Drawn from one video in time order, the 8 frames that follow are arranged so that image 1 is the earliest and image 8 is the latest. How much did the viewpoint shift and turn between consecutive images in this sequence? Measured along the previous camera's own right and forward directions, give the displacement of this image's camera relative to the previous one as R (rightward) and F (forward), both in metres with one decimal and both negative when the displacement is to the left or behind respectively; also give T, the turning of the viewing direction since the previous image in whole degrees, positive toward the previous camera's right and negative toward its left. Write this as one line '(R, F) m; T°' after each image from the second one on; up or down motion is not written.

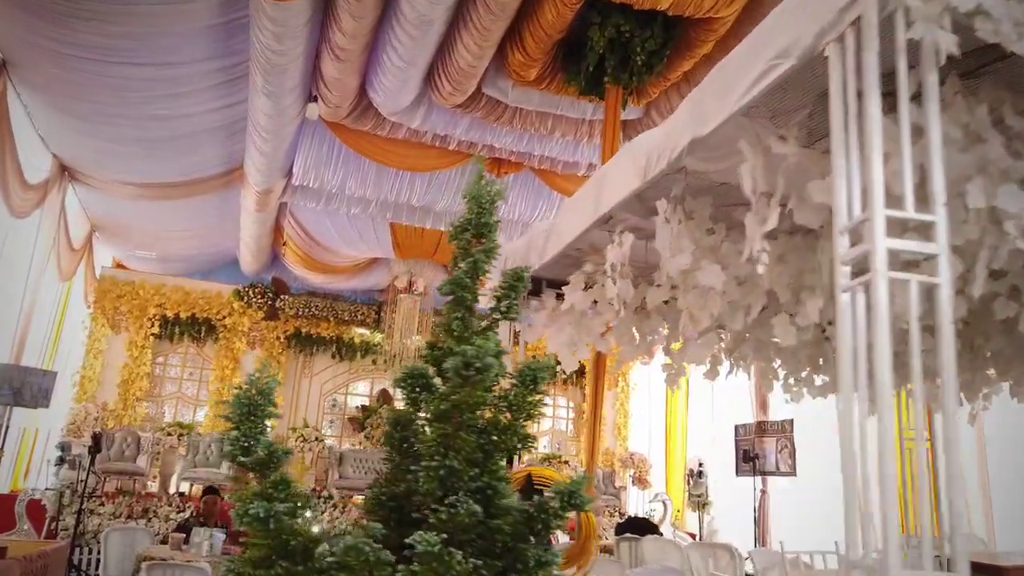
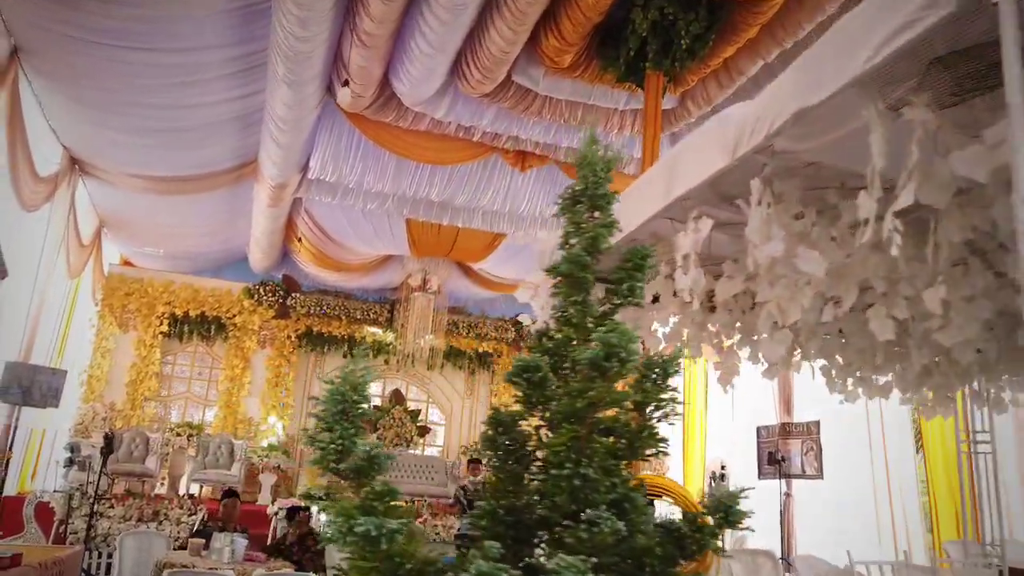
(-0.2, +0.2) m; 0°
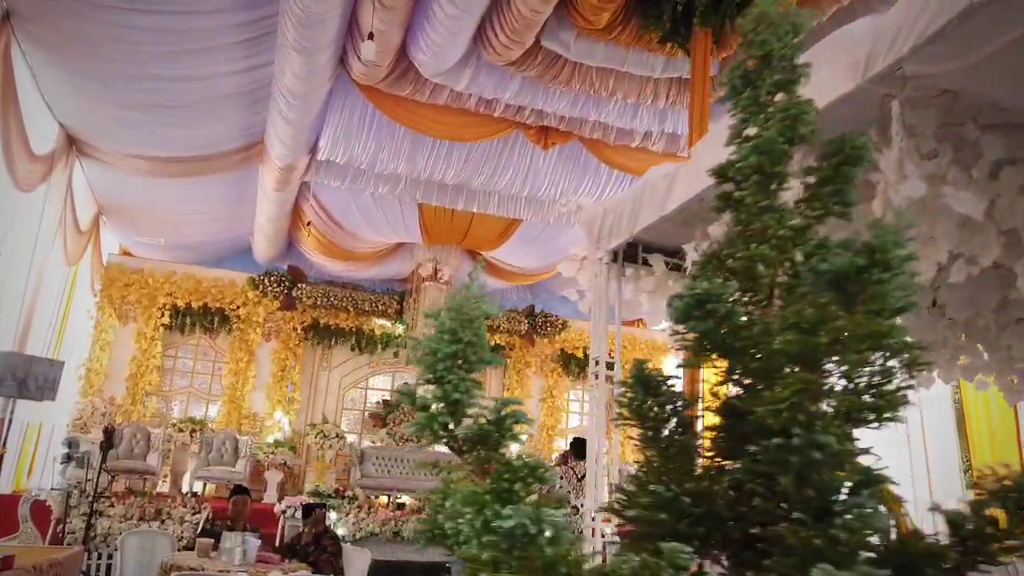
(-0.2, +0.4) m; 0°
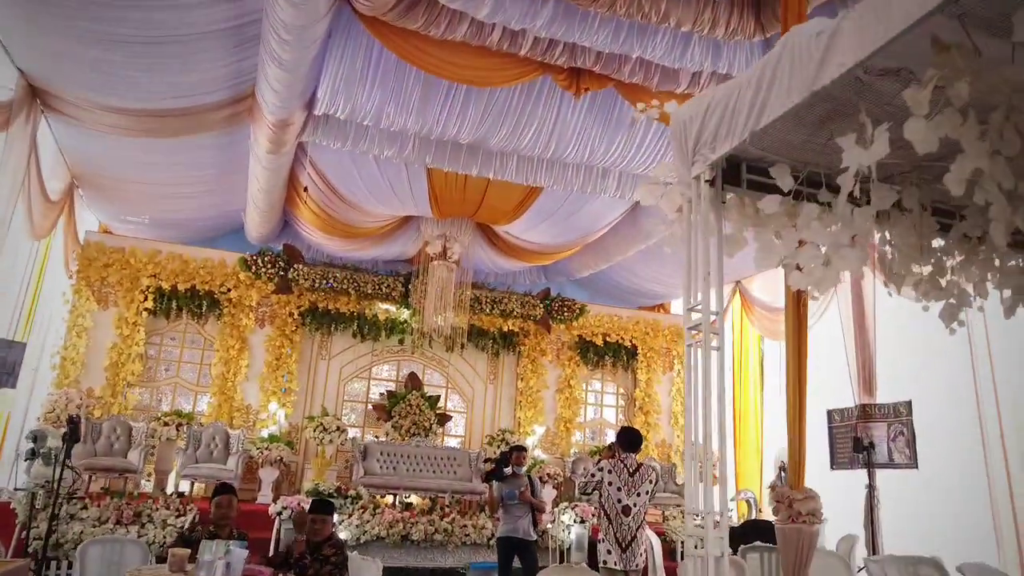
(-0.2, +0.8) m; 0°
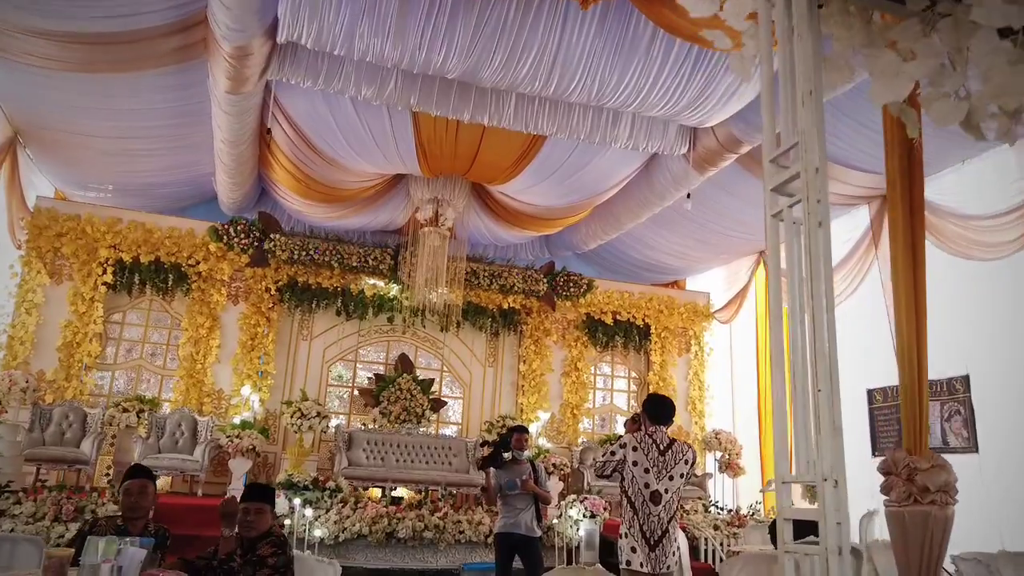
(+0.1, +0.9) m; 0°
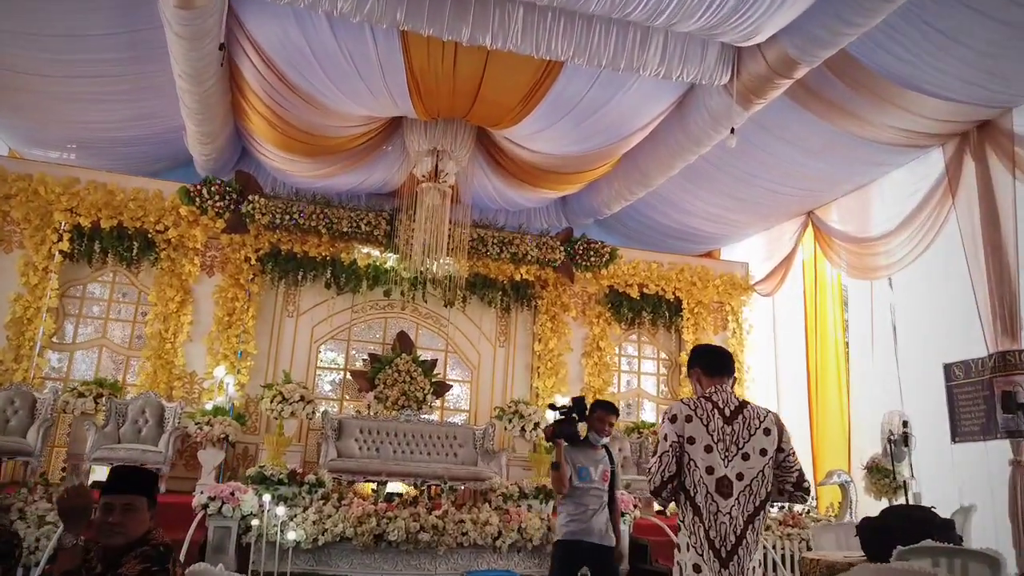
(+0.1, +1.1) m; -1°
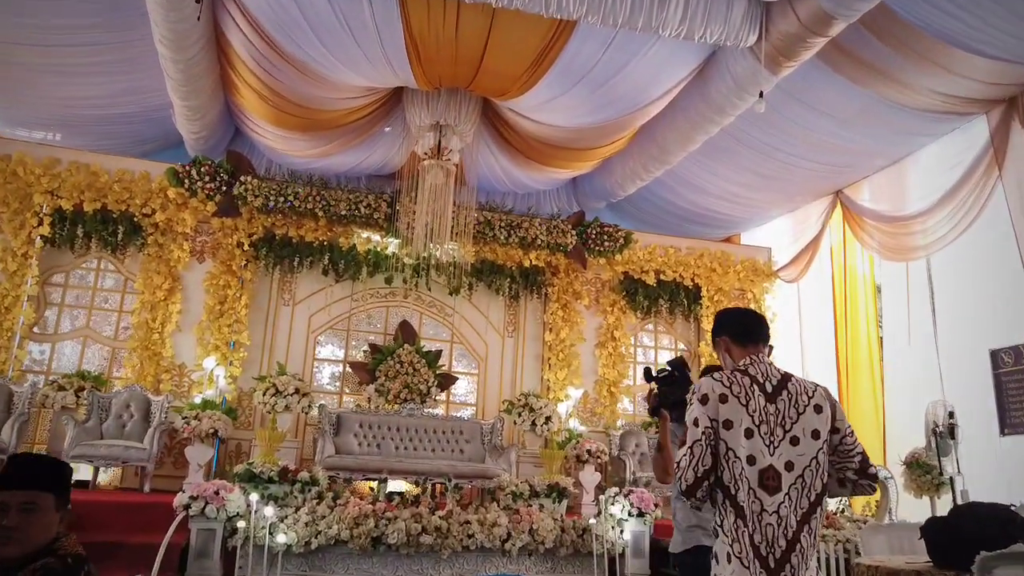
(0.0, +0.5) m; -1°
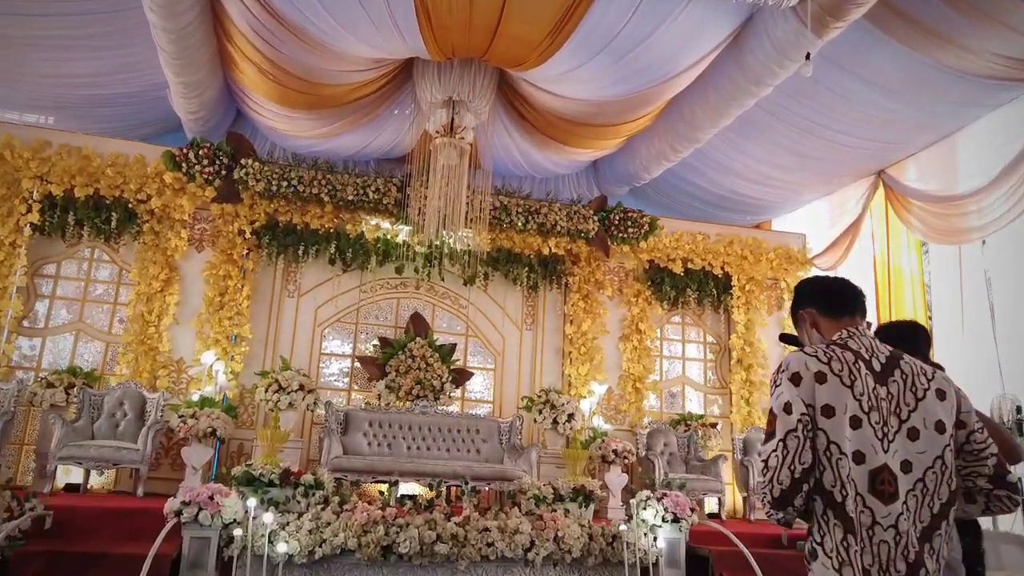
(-0.1, +0.5) m; -1°
